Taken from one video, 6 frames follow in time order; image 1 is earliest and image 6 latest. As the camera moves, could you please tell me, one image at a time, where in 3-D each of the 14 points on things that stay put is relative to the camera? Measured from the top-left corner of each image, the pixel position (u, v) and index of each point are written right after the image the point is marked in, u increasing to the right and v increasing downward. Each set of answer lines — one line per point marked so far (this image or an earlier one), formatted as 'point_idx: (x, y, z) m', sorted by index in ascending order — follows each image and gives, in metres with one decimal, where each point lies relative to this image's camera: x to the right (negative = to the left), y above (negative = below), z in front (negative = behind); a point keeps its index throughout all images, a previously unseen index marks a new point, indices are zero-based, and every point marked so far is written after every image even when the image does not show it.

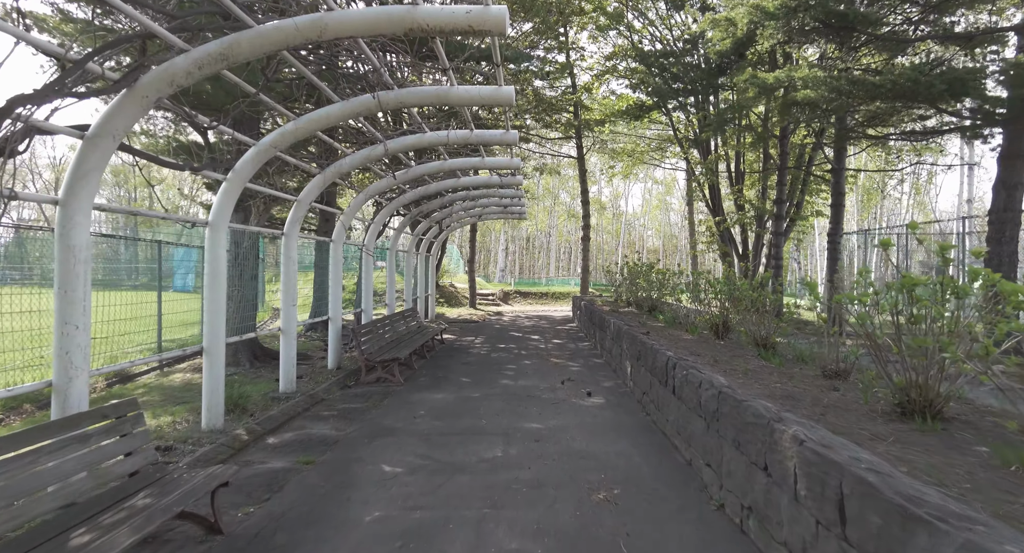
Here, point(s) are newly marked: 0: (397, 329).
0: (-1.9, -0.8, +8.3) m
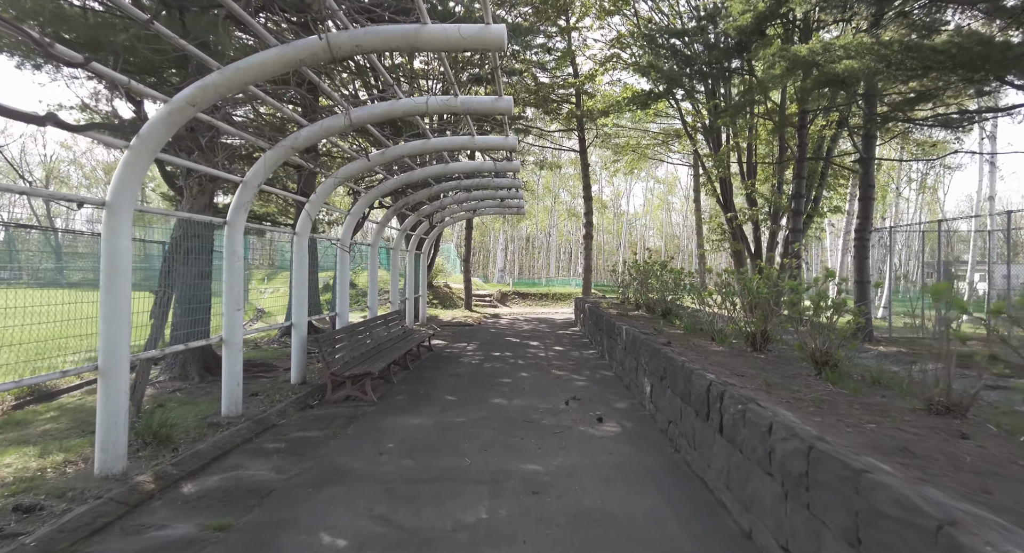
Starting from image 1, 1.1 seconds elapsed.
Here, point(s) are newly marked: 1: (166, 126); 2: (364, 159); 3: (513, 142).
0: (-1.9, -0.8, +7.3) m
1: (-2.1, +0.9, +3.2) m
2: (-1.7, +1.4, +6.1) m
3: (0.0, +1.6, +6.2) m
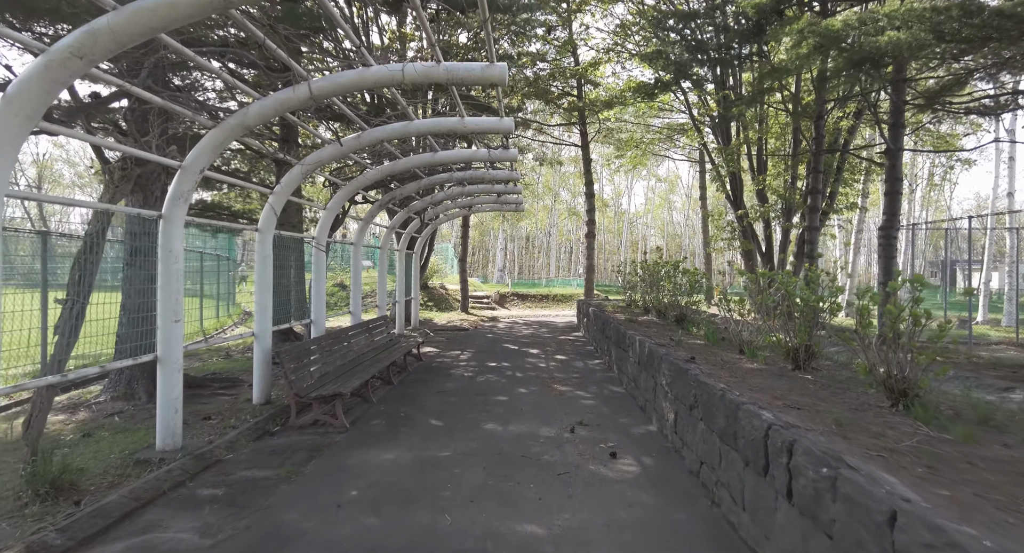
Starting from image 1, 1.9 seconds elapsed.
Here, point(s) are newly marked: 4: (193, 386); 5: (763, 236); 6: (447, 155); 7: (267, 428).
0: (-2.0, -0.9, +6.5) m
1: (-2.2, +0.9, +2.4) m
2: (-1.8, +1.3, +5.3) m
3: (0.0, +1.6, +5.5) m
4: (-3.4, -1.2, +5.5) m
5: (+7.4, +1.2, +15.3) m
6: (-0.8, +1.6, +6.7) m
7: (-2.1, -1.3, +4.5) m
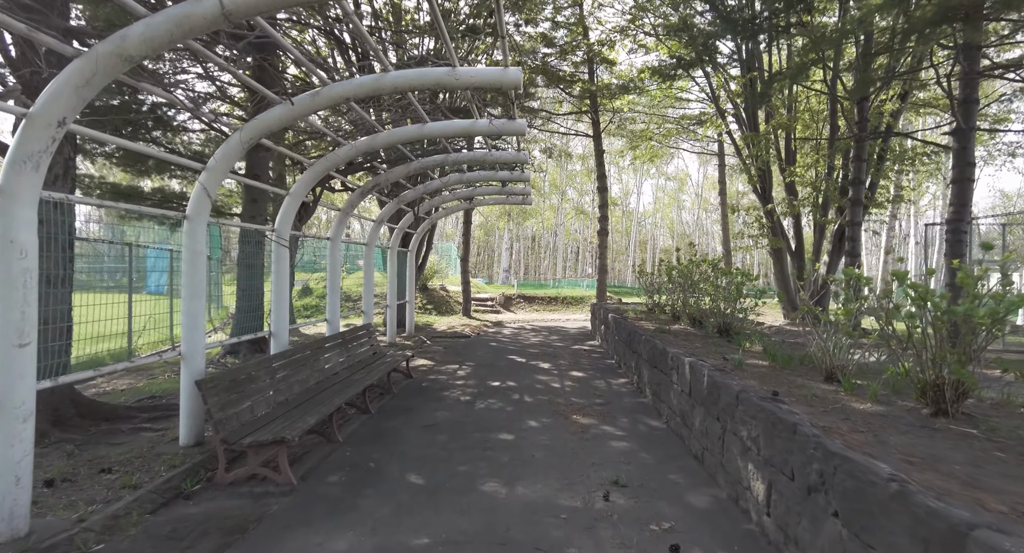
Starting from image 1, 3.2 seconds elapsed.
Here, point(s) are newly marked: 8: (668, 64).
0: (-1.9, -0.9, +5.3) m
1: (-2.1, +0.9, +1.2) m
2: (-1.7, +1.3, +4.0) m
3: (0.0, +1.6, +4.2) m
4: (-3.3, -1.2, +4.3) m
5: (+7.6, +1.2, +14.0) m
6: (-0.8, +1.6, +5.5) m
7: (-2.1, -1.3, +3.2) m
8: (+3.9, +5.4, +13.1) m
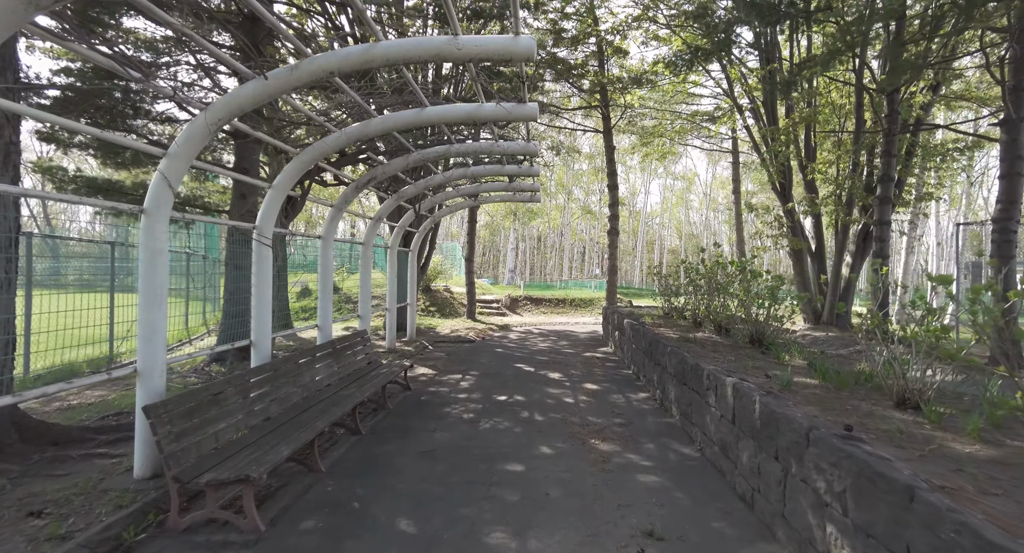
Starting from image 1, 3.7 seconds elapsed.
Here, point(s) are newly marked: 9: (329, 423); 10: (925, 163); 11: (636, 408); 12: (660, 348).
0: (-1.8, -0.9, +4.7) m
1: (-2.1, +0.9, +0.6) m
2: (-1.7, +1.3, +3.5) m
3: (+0.1, +1.6, +3.6) m
4: (-3.3, -1.2, +3.8) m
5: (+7.7, +1.1, +13.3) m
6: (-0.7, +1.5, +4.9) m
7: (-2.0, -1.3, +2.7) m
8: (+4.1, +5.3, +12.4) m
9: (-1.4, -1.1, +4.0) m
10: (+9.3, +2.6, +11.6) m
11: (+1.2, -1.3, +5.0) m
12: (+1.5, -0.7, +5.4) m
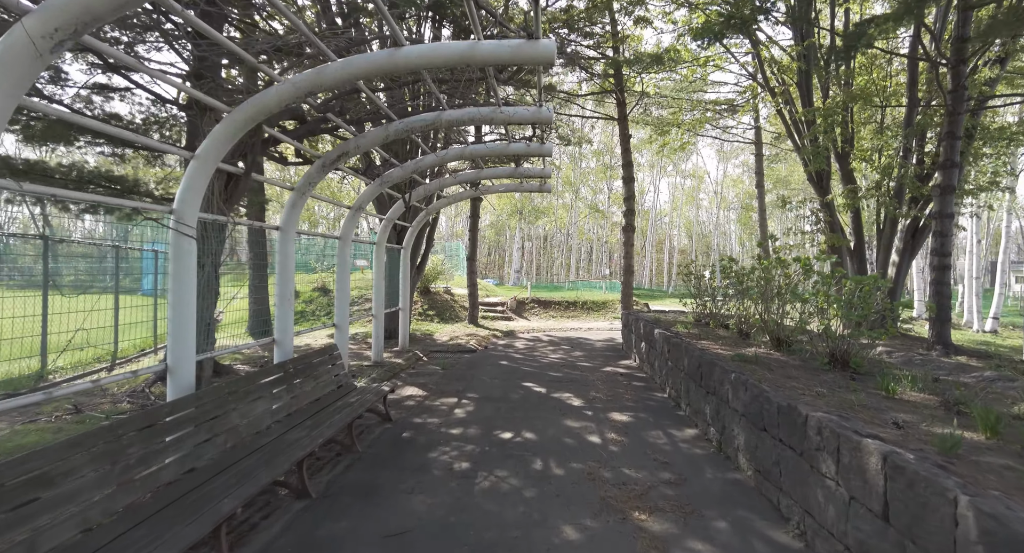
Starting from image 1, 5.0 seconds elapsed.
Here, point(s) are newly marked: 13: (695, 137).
0: (-1.8, -0.9, +3.5) m
1: (-2.1, +0.9, -0.6) m
2: (-1.6, +1.3, +2.2) m
3: (+0.2, +1.6, +2.4) m
4: (-3.2, -1.2, +2.5) m
5: (+7.9, +1.1, +11.9) m
6: (-0.6, +1.5, +3.6) m
7: (-2.0, -1.3, +1.4) m
8: (+4.2, +5.3, +11.1) m
9: (-1.3, -1.1, +2.7) m
10: (+9.4, +2.5, +10.3) m
11: (+1.3, -1.3, +3.8) m
12: (+1.6, -0.7, +4.1) m
13: (+6.6, +5.1, +18.7) m
